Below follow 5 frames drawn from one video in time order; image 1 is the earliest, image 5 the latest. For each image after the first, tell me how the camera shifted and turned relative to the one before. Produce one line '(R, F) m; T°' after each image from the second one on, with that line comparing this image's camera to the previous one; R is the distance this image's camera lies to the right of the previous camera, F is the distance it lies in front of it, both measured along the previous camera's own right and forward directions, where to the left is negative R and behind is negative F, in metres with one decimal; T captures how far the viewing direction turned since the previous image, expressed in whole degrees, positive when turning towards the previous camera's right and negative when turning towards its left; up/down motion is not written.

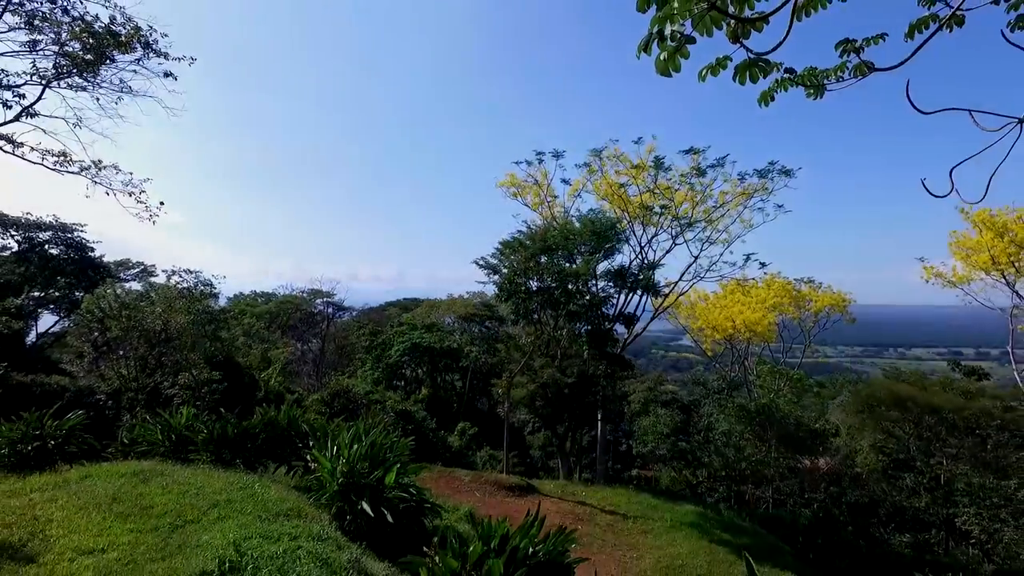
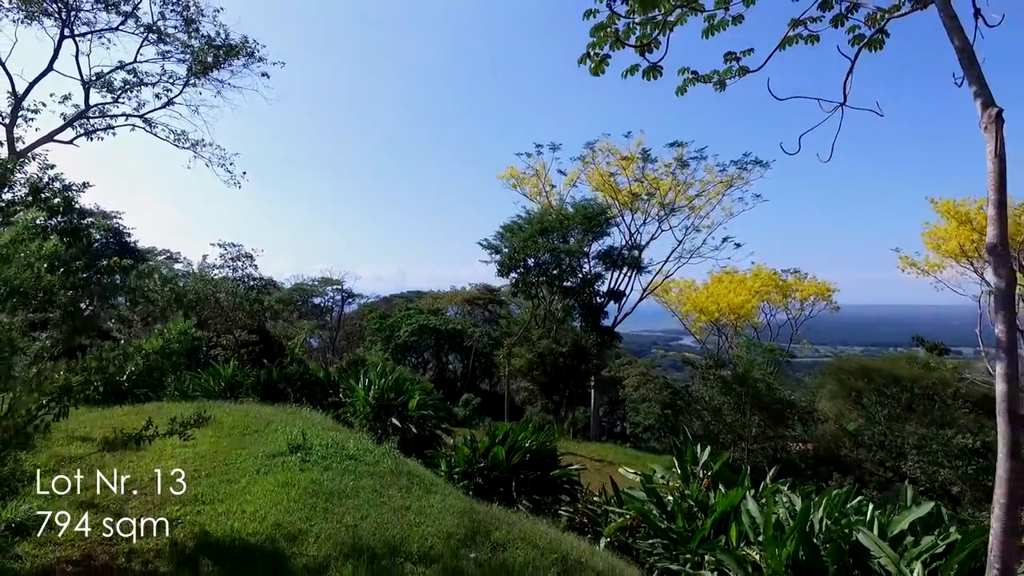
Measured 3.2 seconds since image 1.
(0.0, -1.5) m; 0°
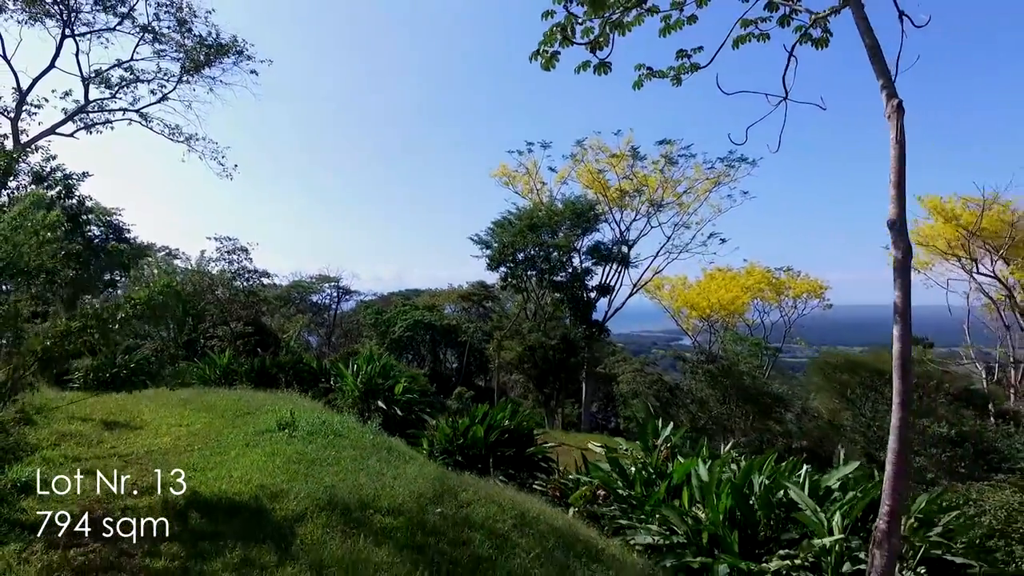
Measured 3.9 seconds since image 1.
(+0.3, -0.3) m; 0°
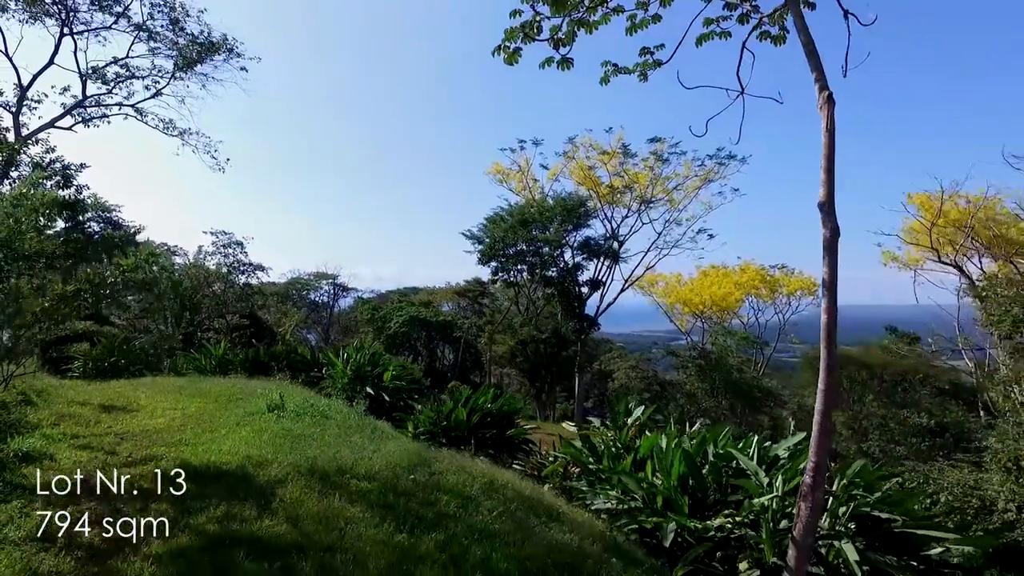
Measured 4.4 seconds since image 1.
(+0.2, -0.3) m; 0°
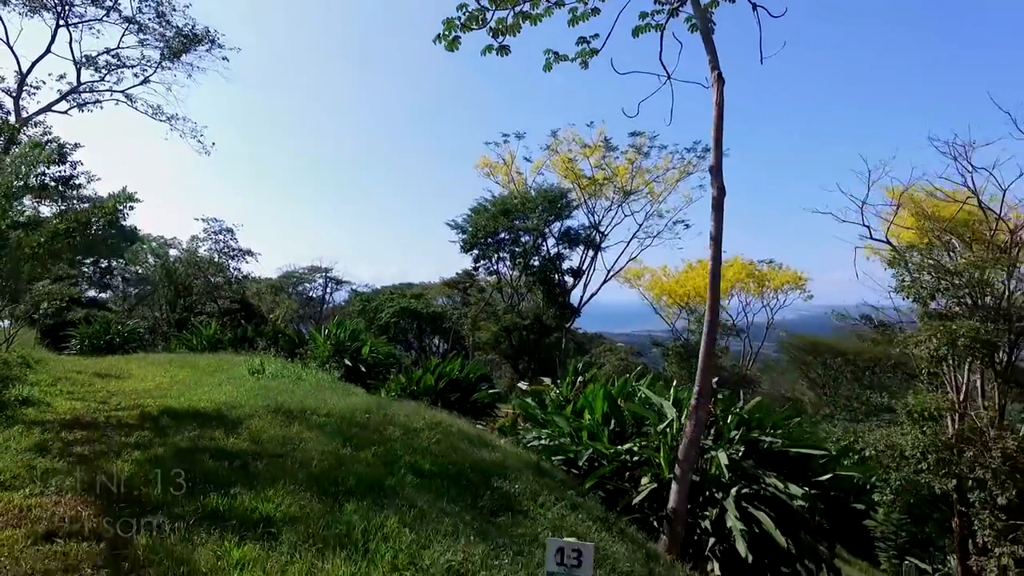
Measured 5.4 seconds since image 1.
(+0.5, -0.6) m; 0°
